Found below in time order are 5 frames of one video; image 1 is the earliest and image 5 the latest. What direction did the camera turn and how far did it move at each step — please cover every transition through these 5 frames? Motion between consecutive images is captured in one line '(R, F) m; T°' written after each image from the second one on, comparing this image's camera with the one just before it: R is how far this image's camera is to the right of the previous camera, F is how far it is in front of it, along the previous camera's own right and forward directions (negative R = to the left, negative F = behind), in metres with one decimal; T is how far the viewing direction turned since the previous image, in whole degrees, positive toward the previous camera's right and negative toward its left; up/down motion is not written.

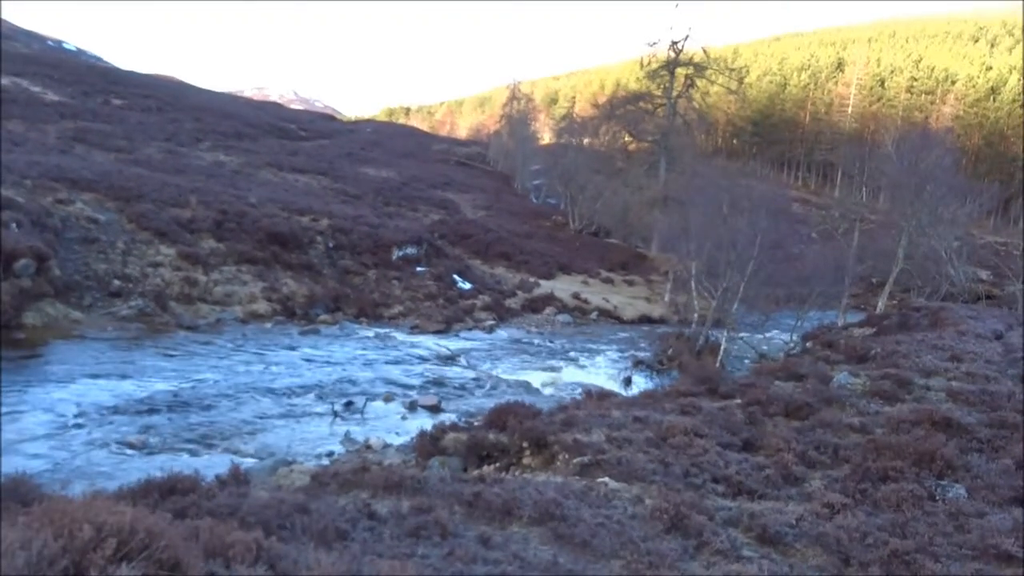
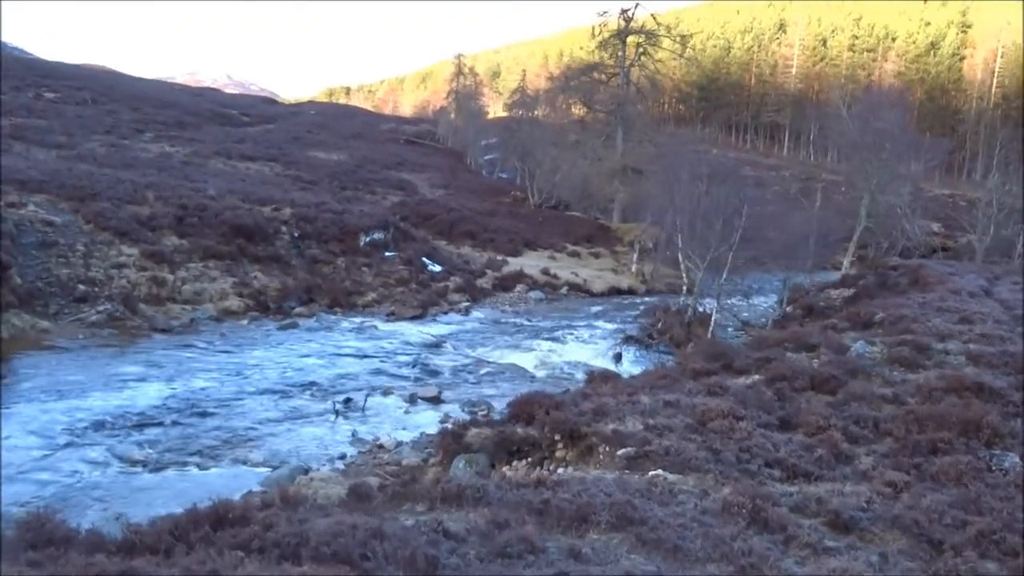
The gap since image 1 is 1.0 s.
(-0.8, +0.3) m; +3°
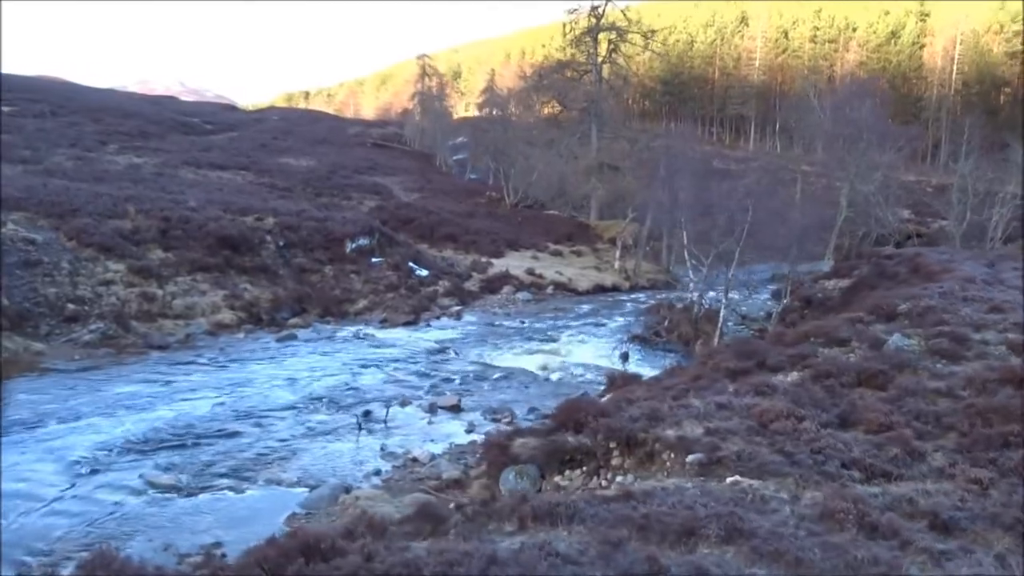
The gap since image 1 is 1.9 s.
(-0.9, +0.2) m; +2°
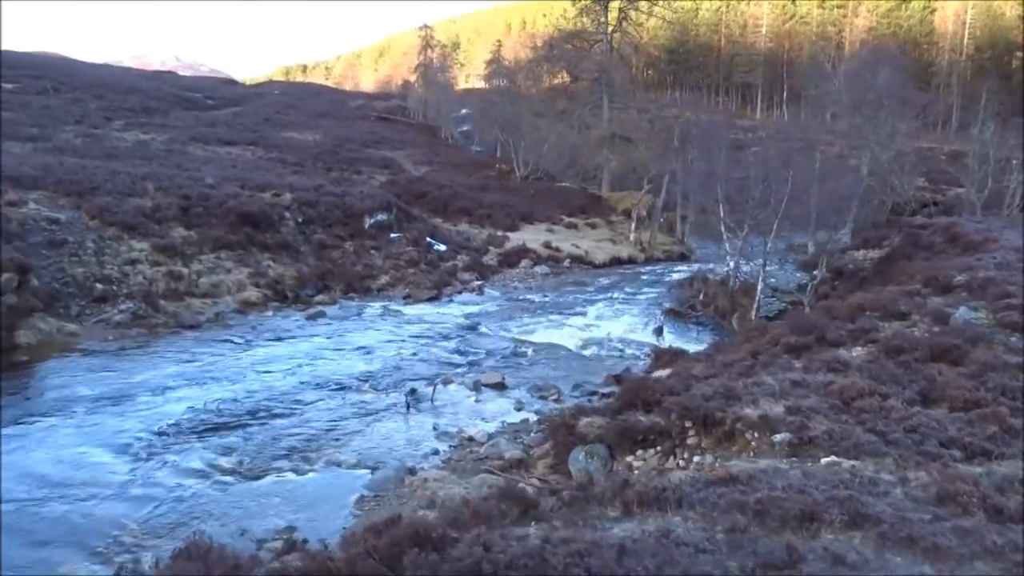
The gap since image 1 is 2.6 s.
(-0.7, +0.2) m; 0°
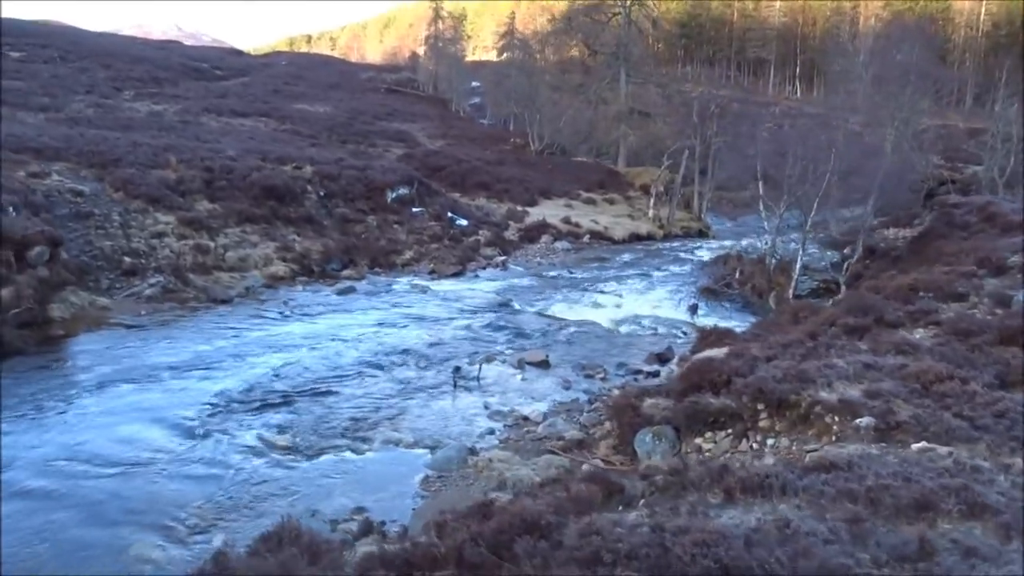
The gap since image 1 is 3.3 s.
(-0.7, +0.1) m; 0°
